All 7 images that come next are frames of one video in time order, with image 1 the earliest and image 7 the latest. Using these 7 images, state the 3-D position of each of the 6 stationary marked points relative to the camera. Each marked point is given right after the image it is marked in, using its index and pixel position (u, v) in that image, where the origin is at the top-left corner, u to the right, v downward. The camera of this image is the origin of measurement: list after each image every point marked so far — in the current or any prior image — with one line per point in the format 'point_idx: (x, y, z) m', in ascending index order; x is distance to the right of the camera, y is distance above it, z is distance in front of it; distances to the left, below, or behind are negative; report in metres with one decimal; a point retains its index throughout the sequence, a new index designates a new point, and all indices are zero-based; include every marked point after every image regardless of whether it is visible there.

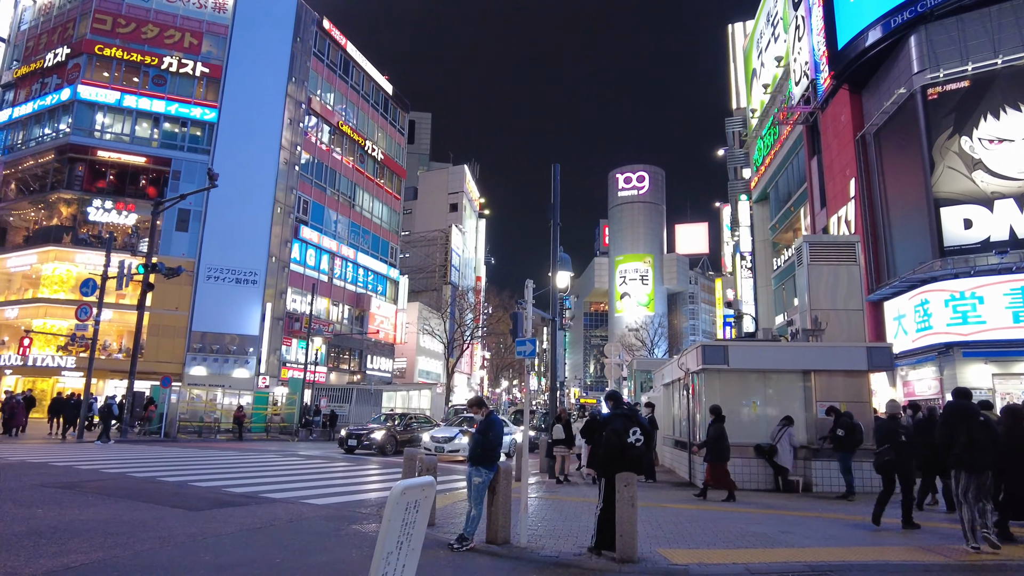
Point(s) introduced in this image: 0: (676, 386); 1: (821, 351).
0: (+3.5, -2.1, +14.0) m
1: (+5.0, -1.0, +10.6) m
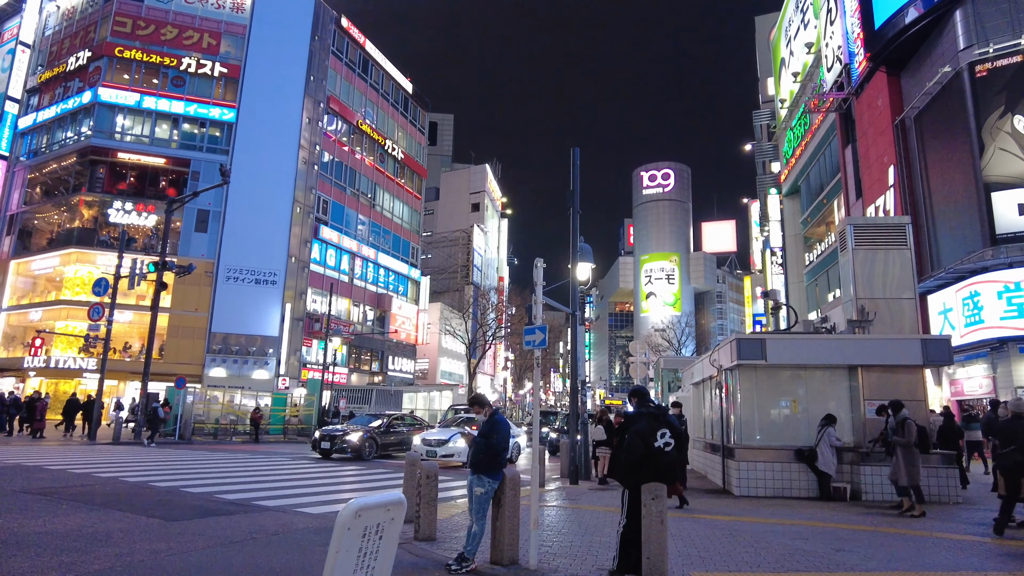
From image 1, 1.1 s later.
0: (+3.9, -1.9, +13.1) m
1: (+5.3, -0.8, +9.6) m
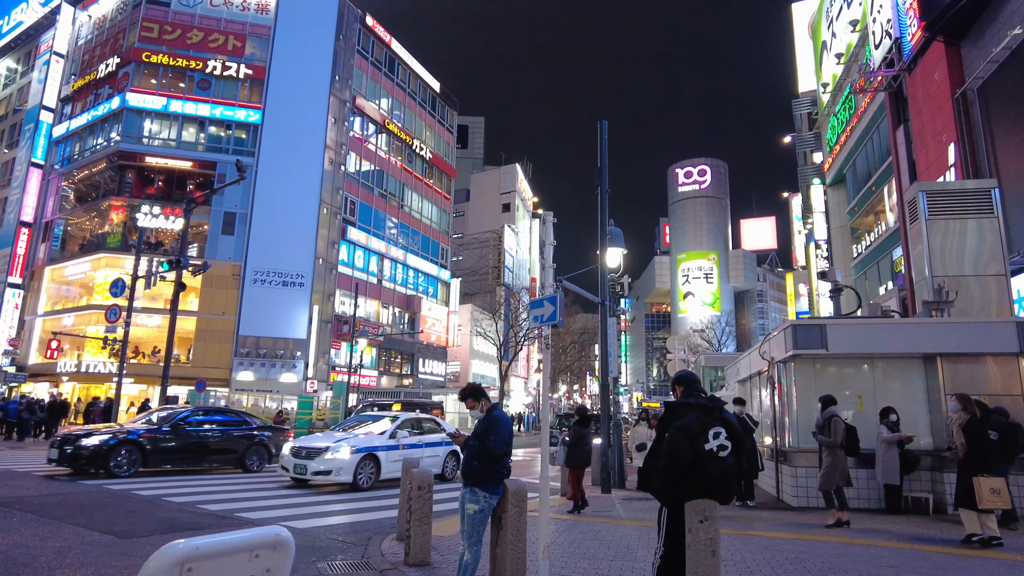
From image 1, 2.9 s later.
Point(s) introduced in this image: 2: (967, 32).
0: (+4.4, -1.7, +11.8) m
1: (+5.5, -0.5, +8.2) m
2: (+12.9, +7.3, +18.5) m
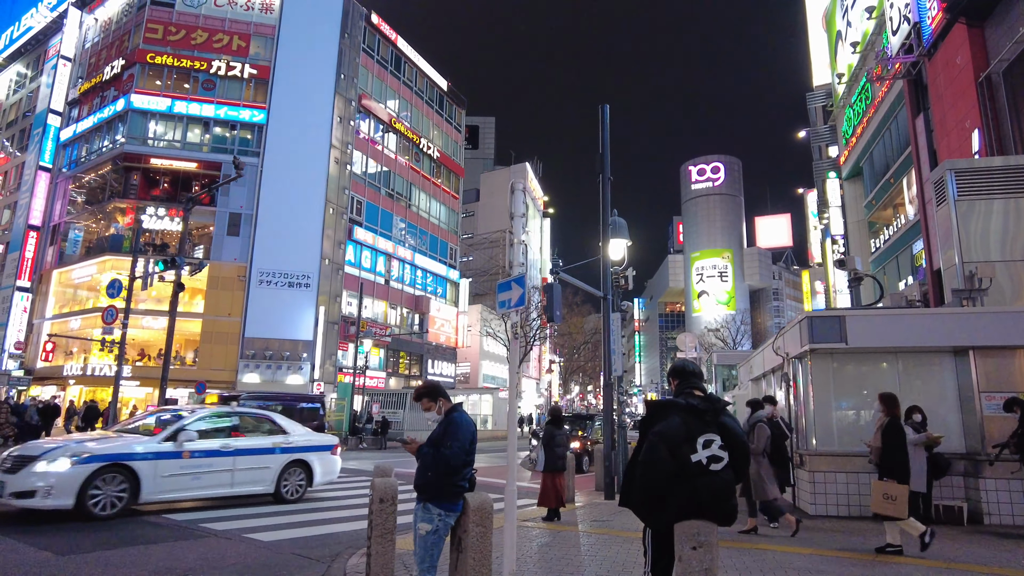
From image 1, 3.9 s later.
0: (+4.4, -1.5, +11.1) m
1: (+5.4, -0.3, +7.5) m
2: (+13.0, +7.5, +17.6) m
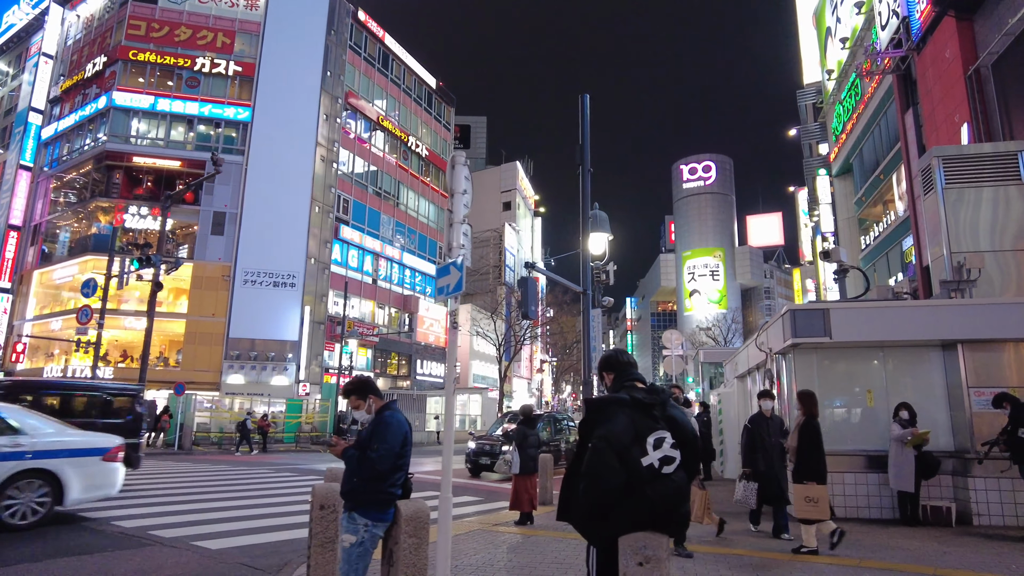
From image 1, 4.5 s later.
0: (+4.0, -1.4, +10.8) m
1: (+5.1, -0.3, +7.3) m
2: (+12.5, +7.6, +17.4) m
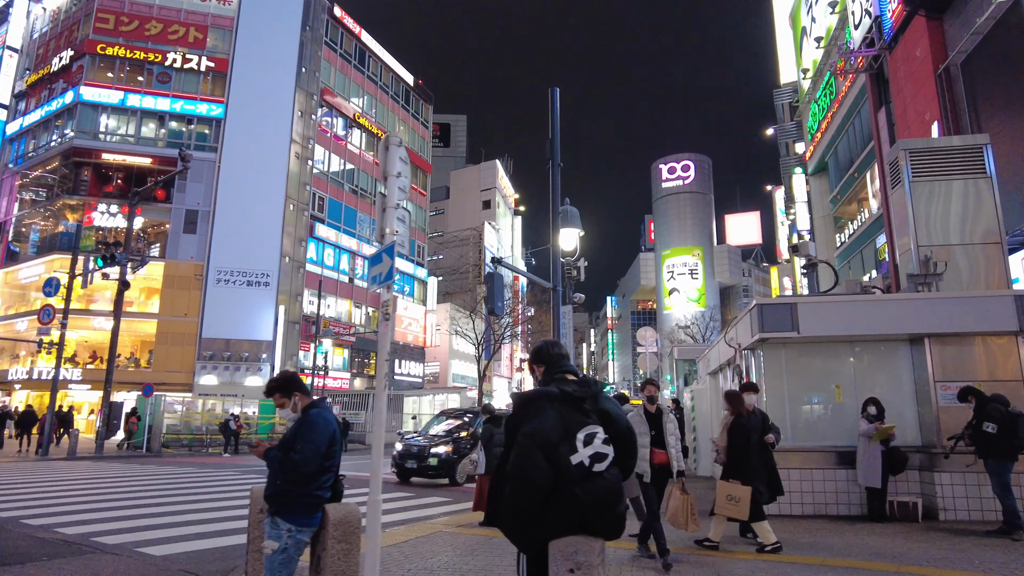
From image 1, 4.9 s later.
0: (+3.5, -1.4, +10.7) m
1: (+4.7, -0.2, +7.2) m
2: (+11.8, +7.7, +17.6) m
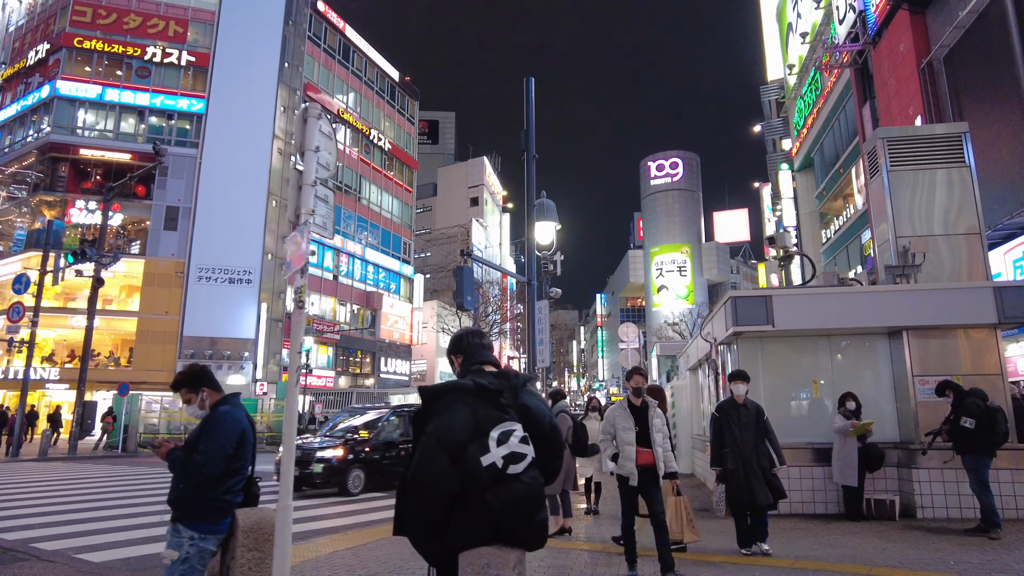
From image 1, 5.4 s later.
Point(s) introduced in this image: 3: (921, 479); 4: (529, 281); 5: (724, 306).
0: (+3.1, -1.3, +10.6) m
1: (+4.4, -0.1, +7.1) m
2: (+11.3, +7.8, +17.5) m
3: (+4.2, -1.9, +6.6) m
4: (+0.3, +0.1, +10.1) m
5: (+2.5, -0.2, +7.7) m
